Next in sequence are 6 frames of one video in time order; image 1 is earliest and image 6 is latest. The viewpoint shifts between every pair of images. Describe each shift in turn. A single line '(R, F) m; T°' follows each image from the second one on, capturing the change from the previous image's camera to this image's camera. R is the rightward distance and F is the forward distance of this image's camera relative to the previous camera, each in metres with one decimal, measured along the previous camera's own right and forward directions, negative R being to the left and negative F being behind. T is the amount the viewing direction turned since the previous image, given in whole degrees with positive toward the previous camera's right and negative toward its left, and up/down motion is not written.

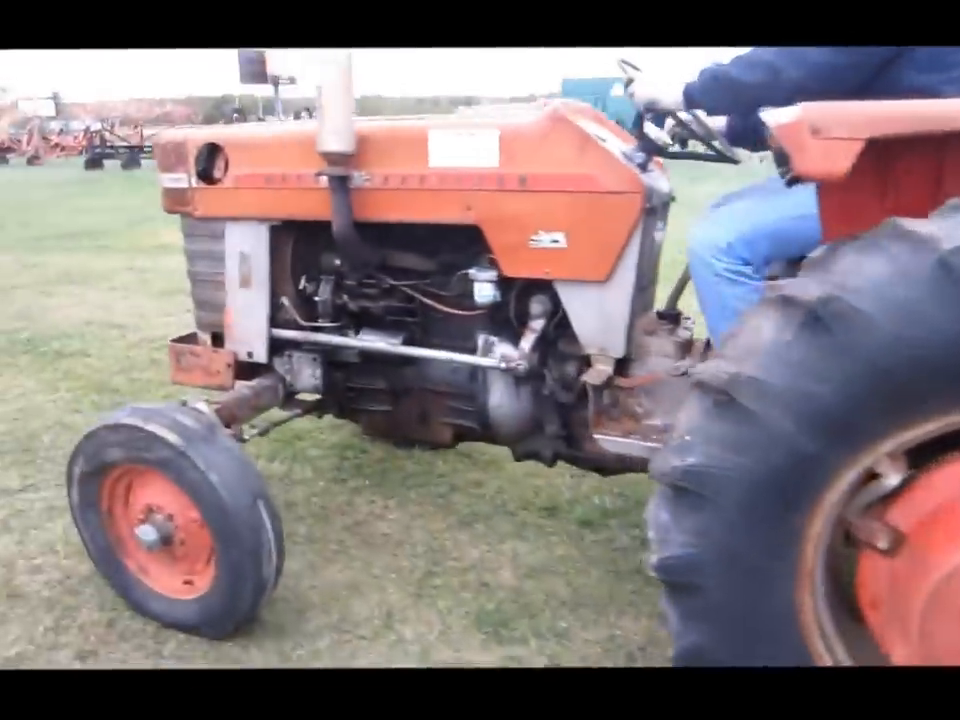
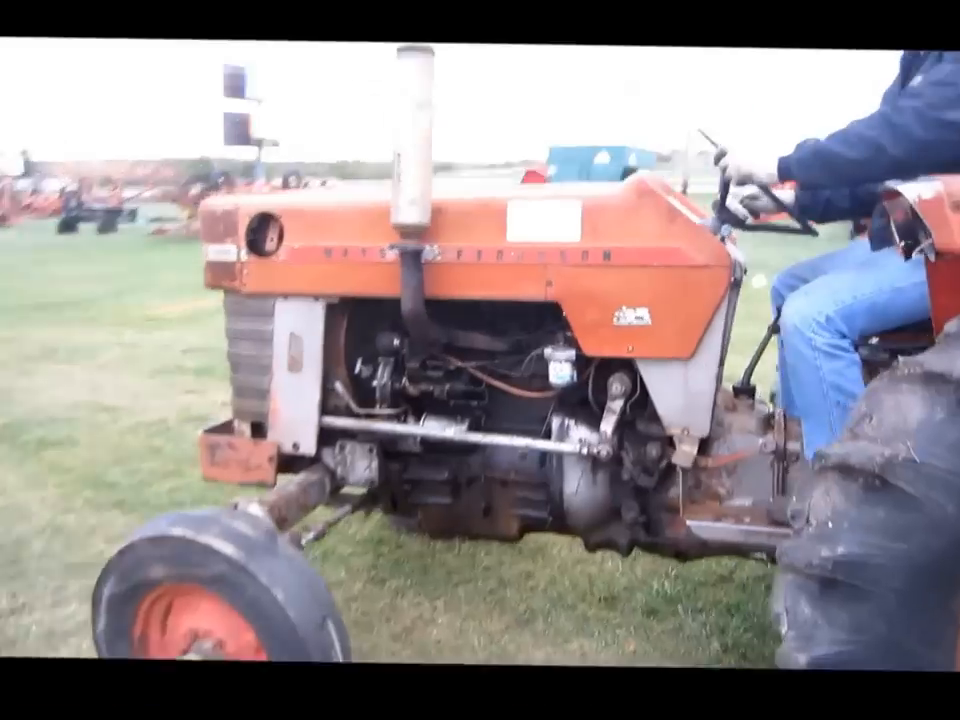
(-0.4, +0.2) m; +3°
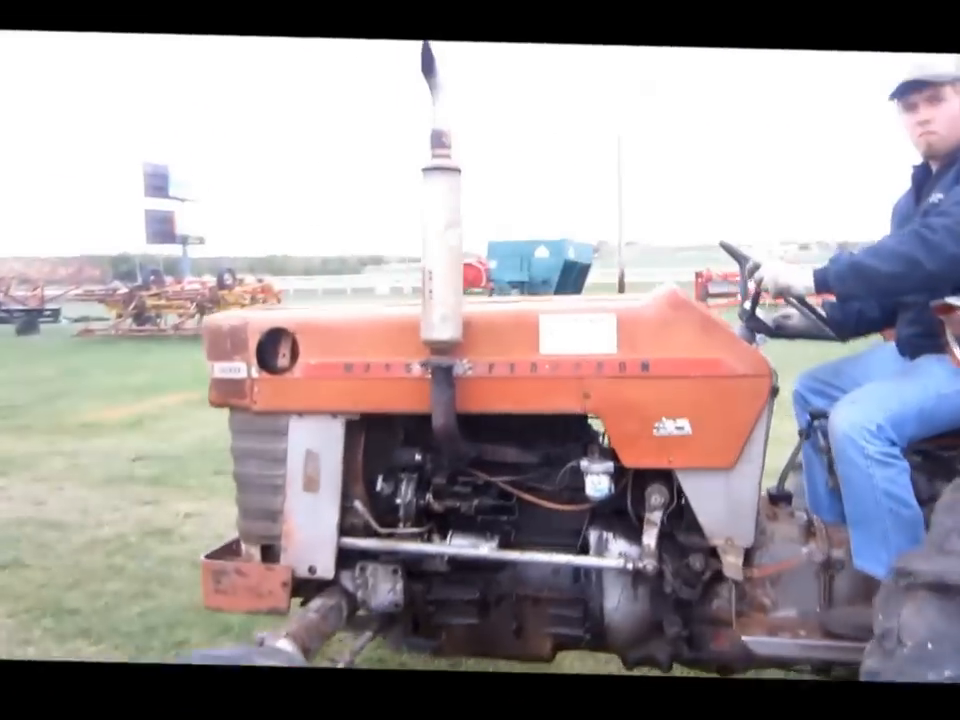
(-0.4, +0.1) m; +5°
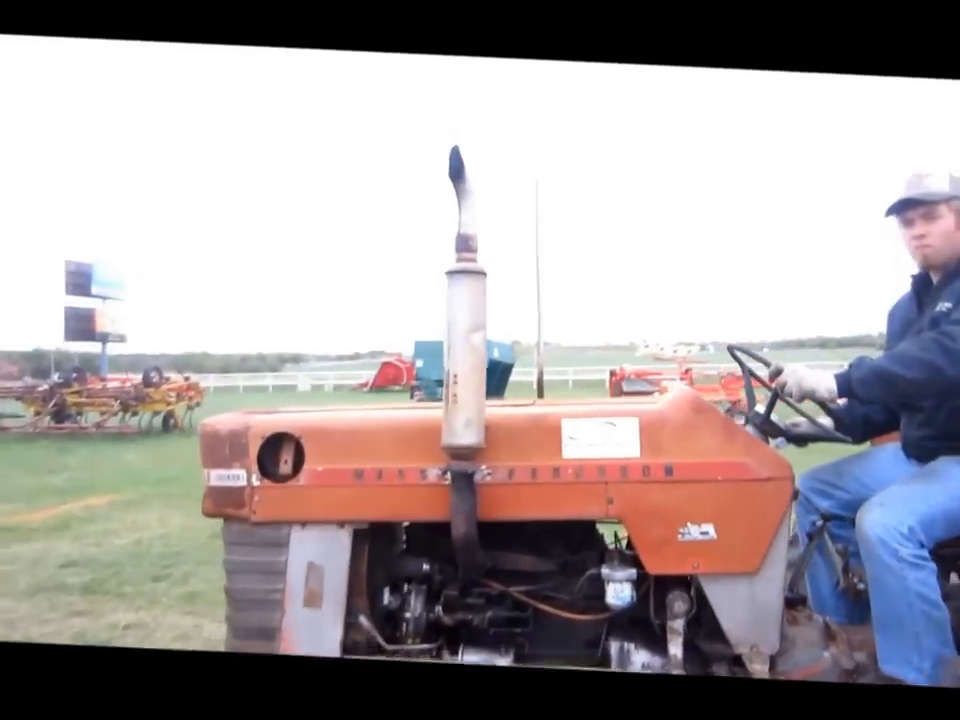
(-0.4, +0.1) m; +6°
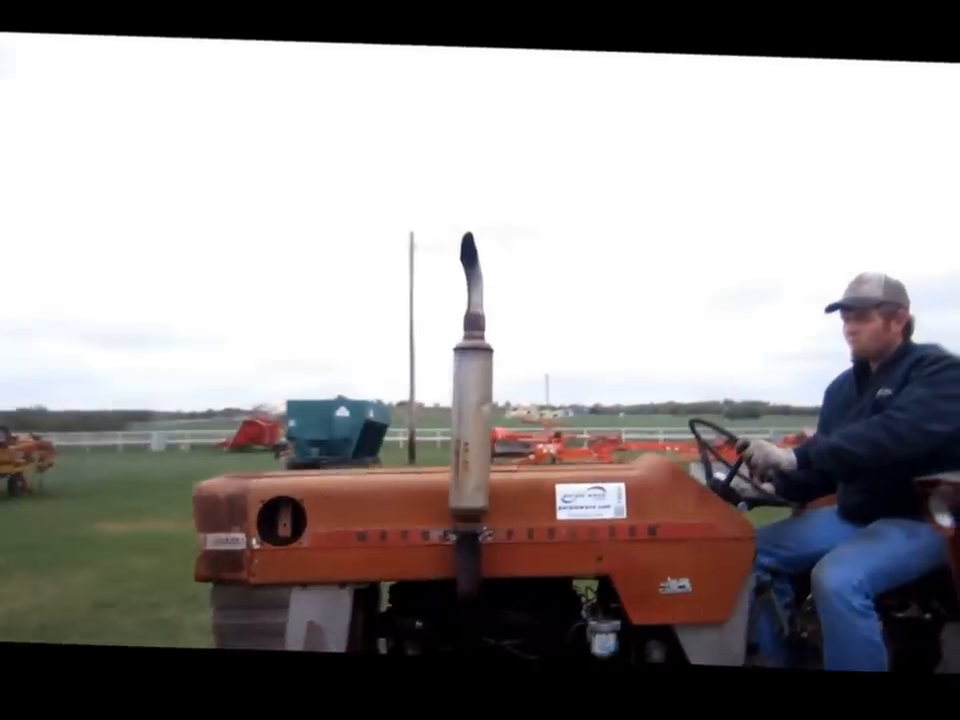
(-0.6, -0.2) m; +10°
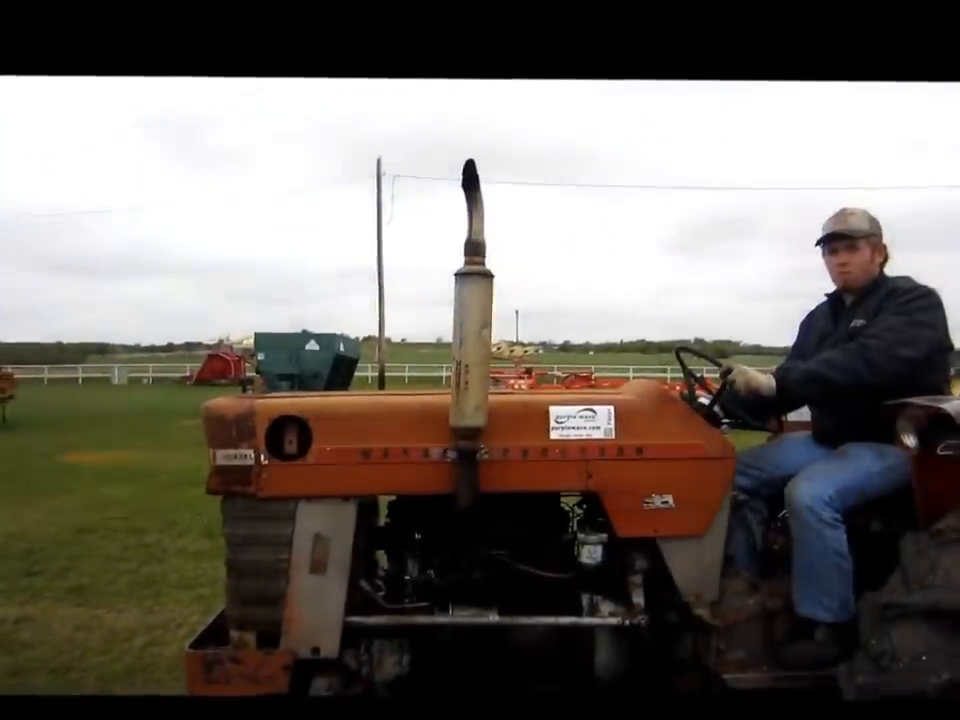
(-0.2, -0.2) m; +3°
